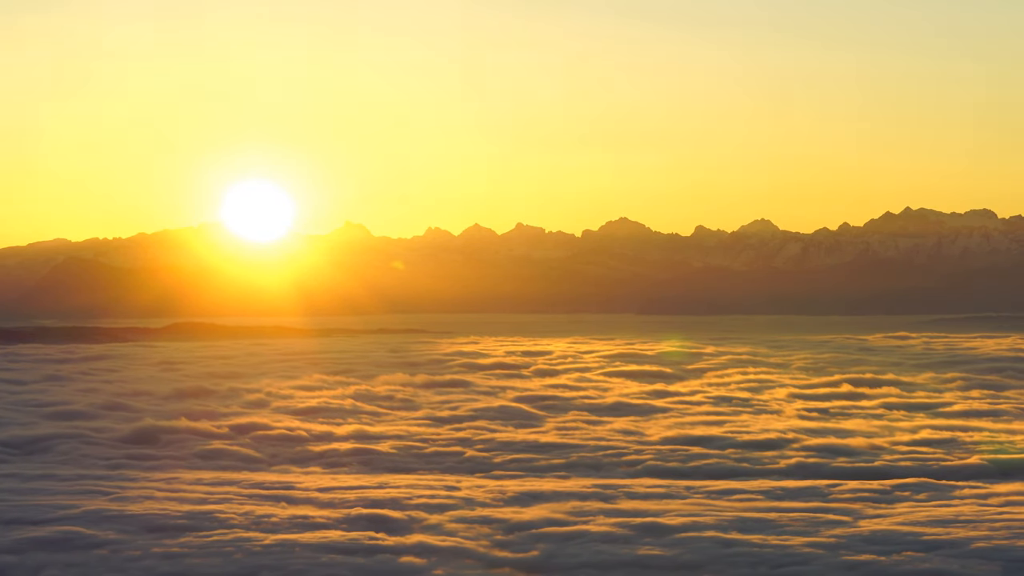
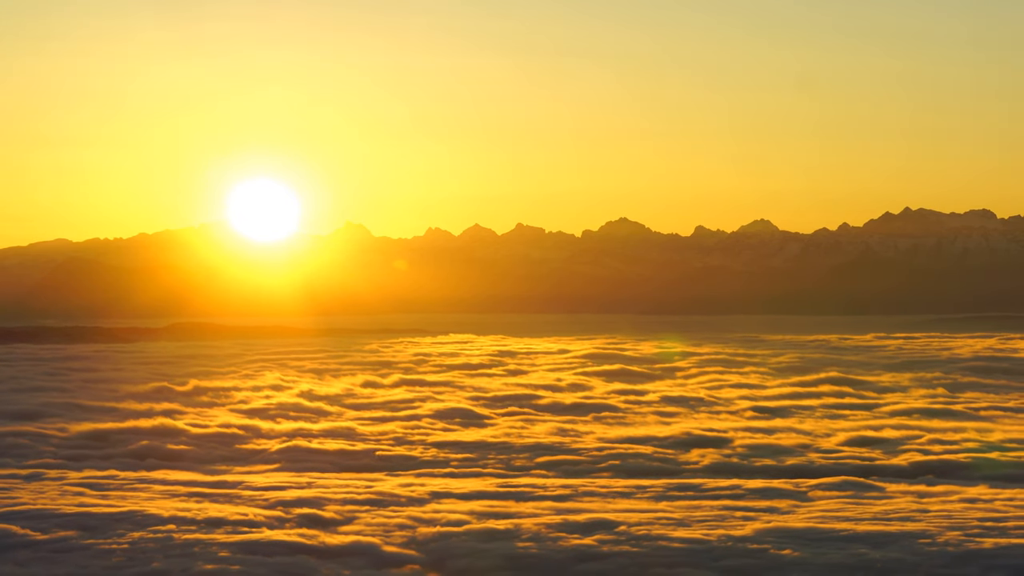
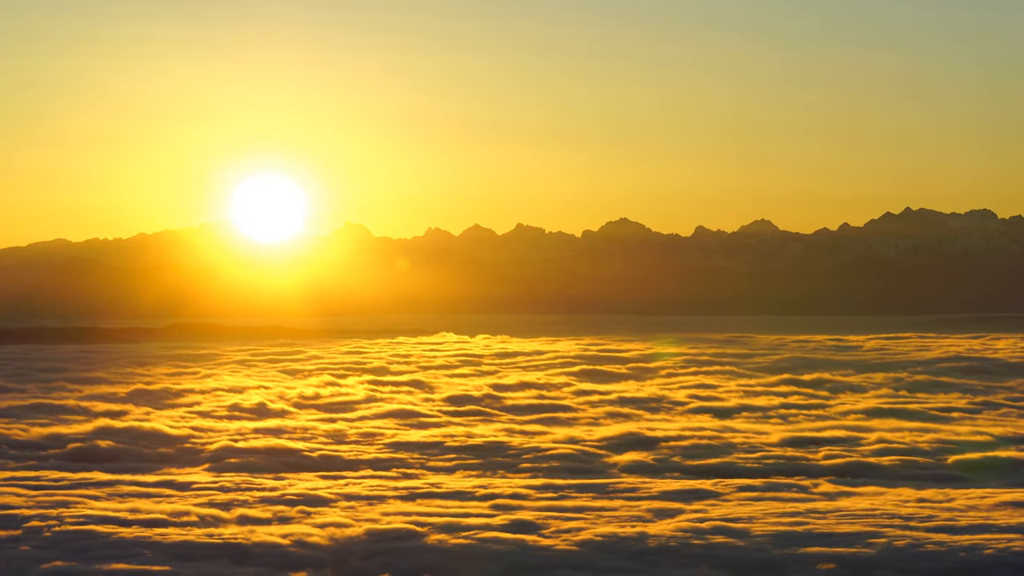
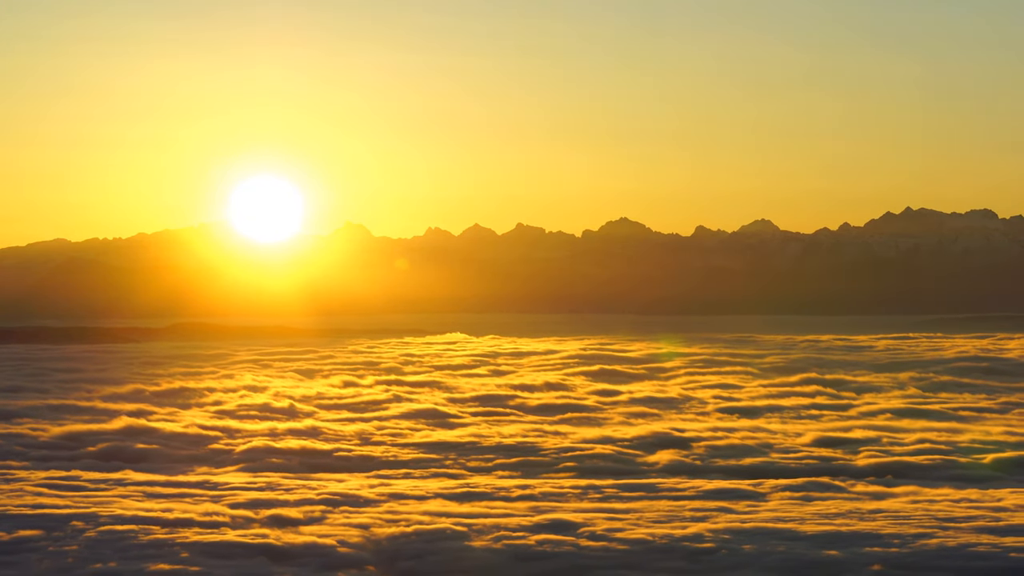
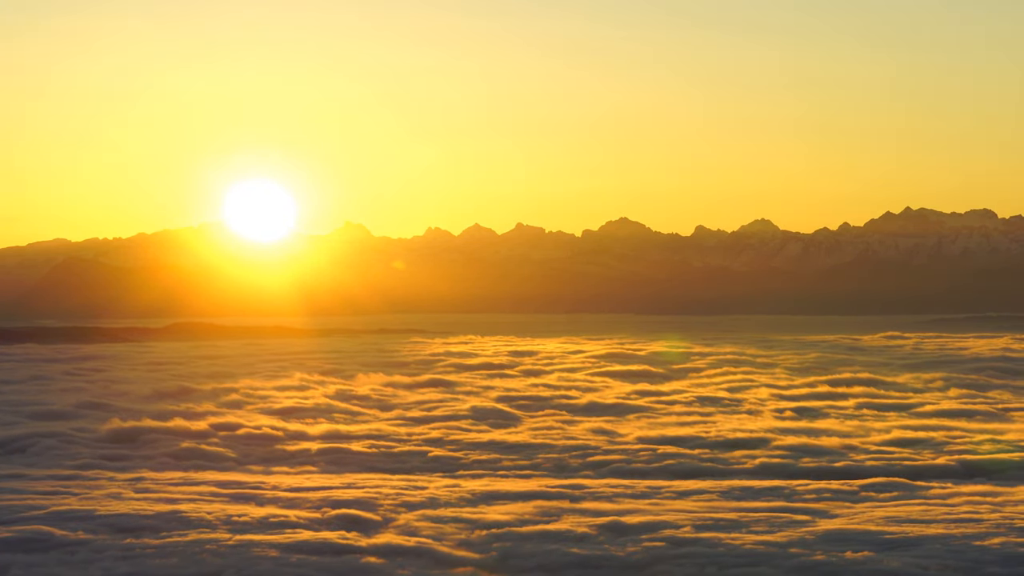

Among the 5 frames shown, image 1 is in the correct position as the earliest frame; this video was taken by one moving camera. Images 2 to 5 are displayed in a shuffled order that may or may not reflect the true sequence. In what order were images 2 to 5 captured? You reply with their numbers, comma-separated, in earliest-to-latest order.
5, 2, 4, 3
